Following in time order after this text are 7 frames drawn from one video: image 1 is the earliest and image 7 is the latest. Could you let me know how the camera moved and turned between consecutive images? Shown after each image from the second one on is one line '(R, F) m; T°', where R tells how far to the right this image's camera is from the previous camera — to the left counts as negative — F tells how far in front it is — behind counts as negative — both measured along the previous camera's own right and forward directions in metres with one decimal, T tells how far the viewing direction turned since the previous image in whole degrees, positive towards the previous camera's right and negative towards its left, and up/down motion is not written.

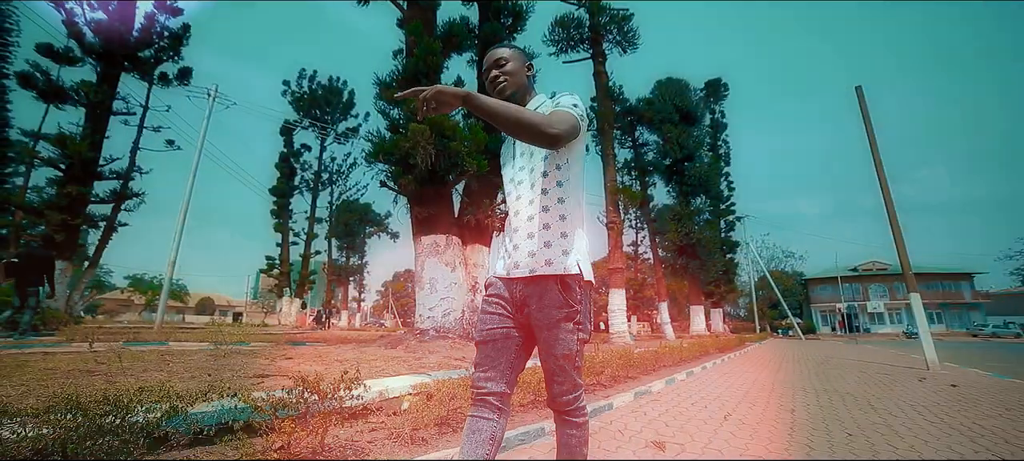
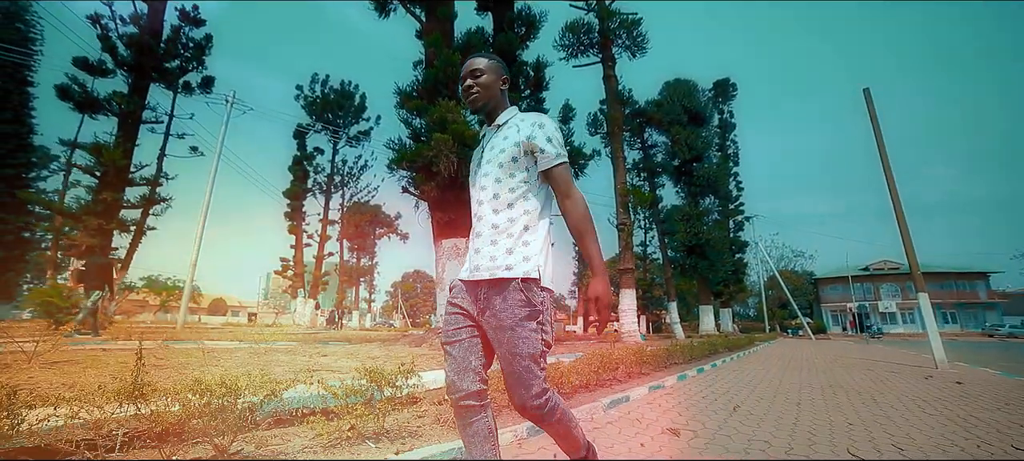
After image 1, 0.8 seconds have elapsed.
(-0.1, -0.3) m; -1°
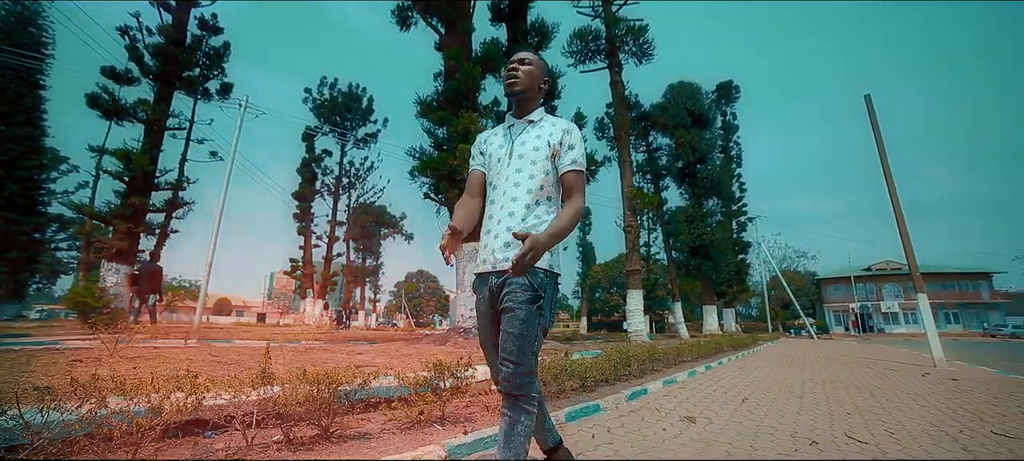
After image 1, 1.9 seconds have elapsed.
(-0.2, -0.3) m; 0°
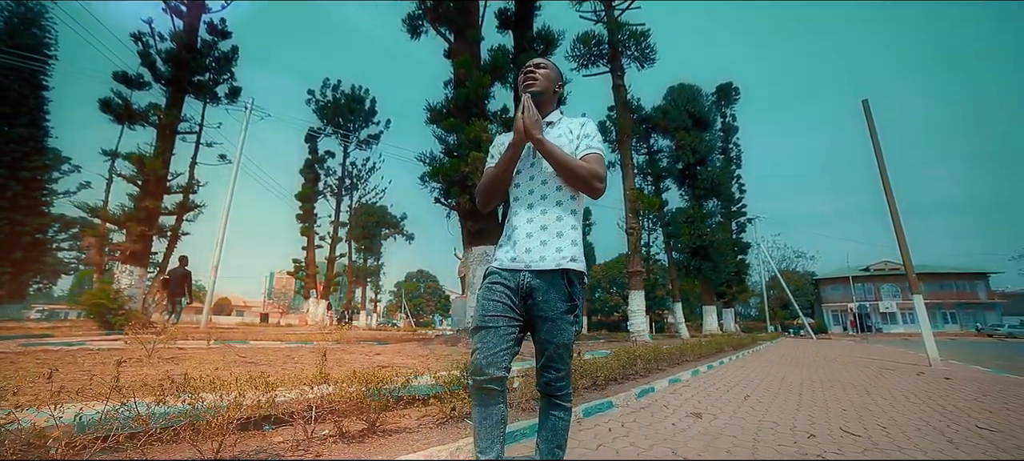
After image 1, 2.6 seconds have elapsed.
(-0.1, -0.2) m; 0°
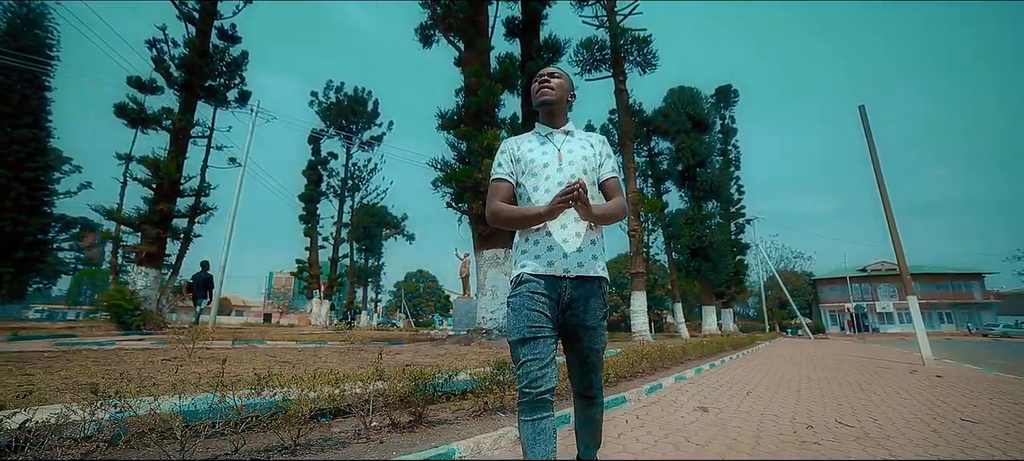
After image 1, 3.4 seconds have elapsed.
(-0.2, -0.3) m; 0°
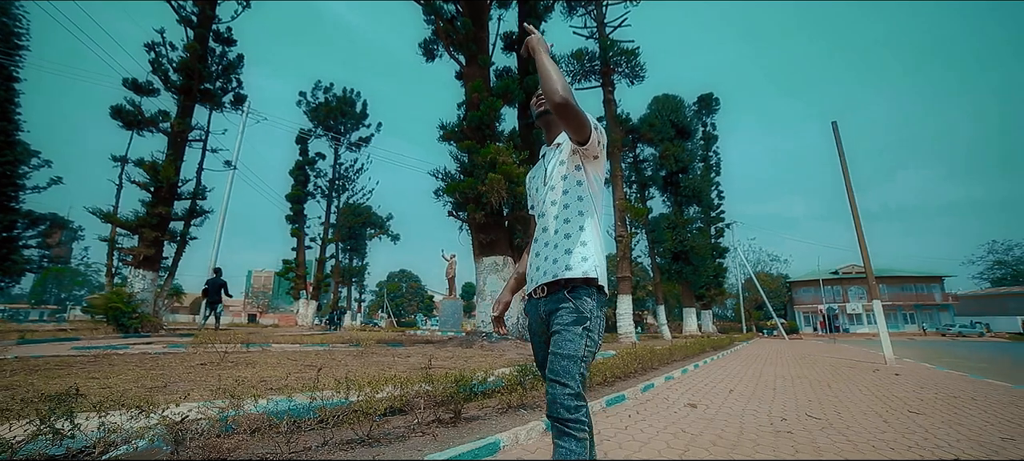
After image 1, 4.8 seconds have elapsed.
(-0.2, -0.4) m; +2°
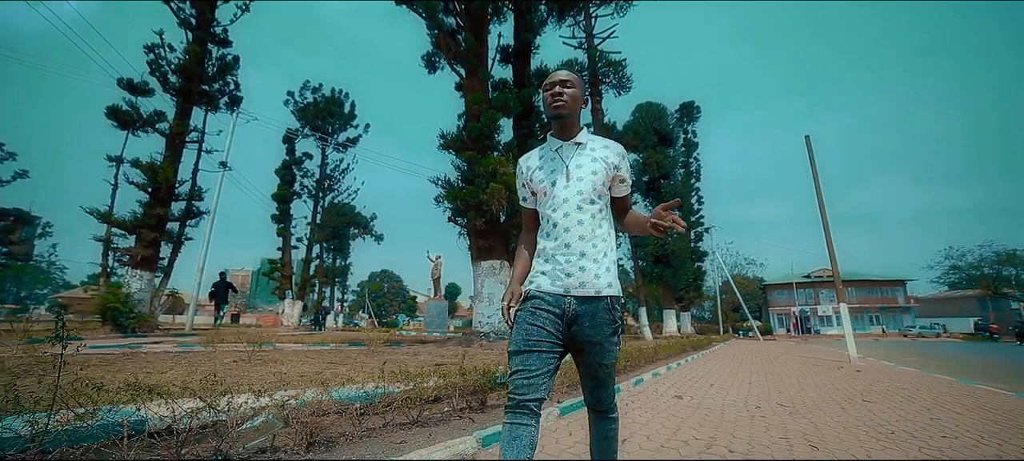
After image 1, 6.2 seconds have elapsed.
(-0.2, -0.4) m; +2°
